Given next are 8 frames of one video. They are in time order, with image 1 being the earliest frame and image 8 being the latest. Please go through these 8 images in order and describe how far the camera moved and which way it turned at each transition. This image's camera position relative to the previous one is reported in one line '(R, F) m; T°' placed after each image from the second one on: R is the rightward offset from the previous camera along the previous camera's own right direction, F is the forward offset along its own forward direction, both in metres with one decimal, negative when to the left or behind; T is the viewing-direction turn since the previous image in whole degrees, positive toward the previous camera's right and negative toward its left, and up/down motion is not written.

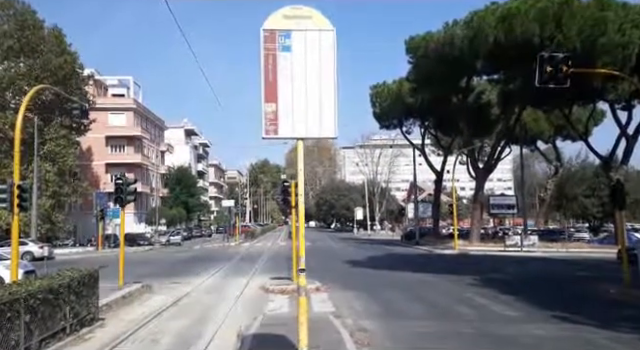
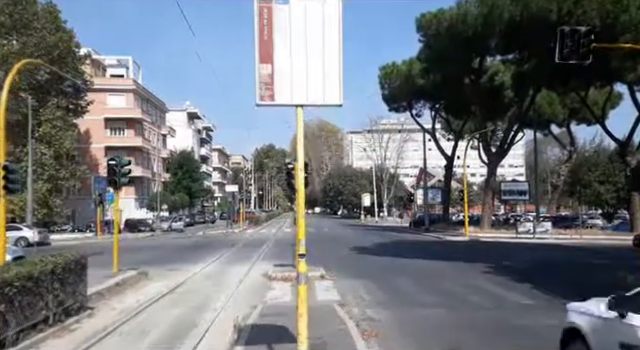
(0.0, +1.1) m; -1°
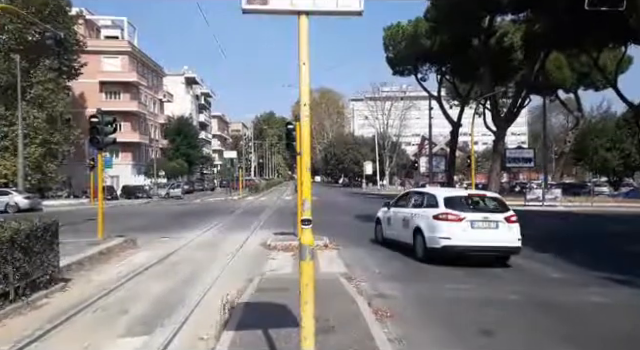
(-0.1, +1.3) m; 0°
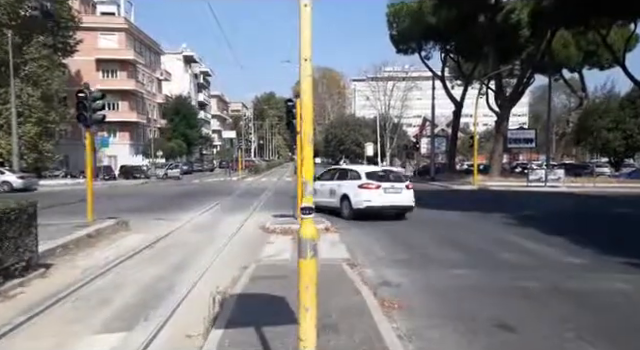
(0.0, +0.7) m; 0°
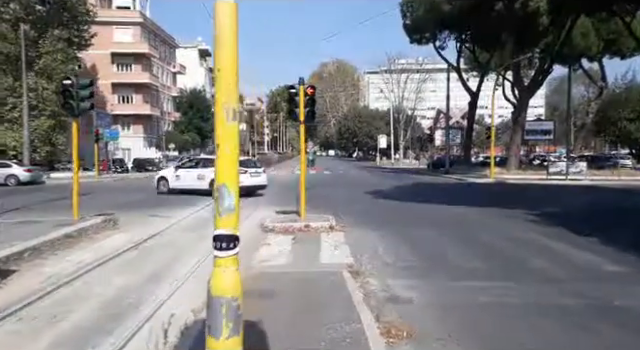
(+0.3, +1.2) m; -2°
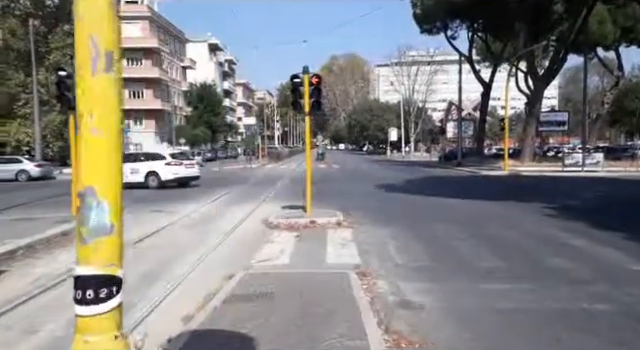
(+0.1, +0.5) m; -1°
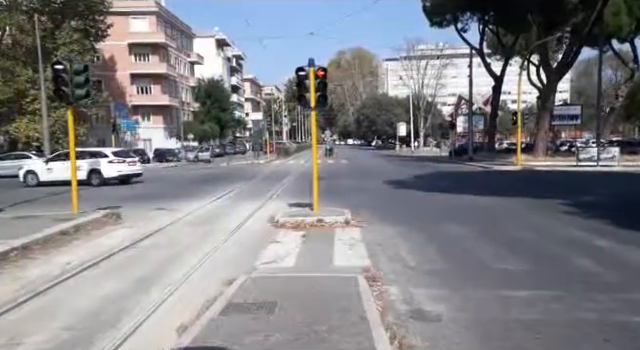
(0.0, +0.5) m; -1°
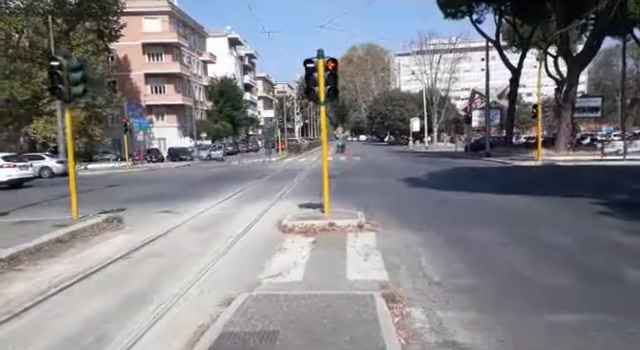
(+0.1, +0.8) m; -2°
